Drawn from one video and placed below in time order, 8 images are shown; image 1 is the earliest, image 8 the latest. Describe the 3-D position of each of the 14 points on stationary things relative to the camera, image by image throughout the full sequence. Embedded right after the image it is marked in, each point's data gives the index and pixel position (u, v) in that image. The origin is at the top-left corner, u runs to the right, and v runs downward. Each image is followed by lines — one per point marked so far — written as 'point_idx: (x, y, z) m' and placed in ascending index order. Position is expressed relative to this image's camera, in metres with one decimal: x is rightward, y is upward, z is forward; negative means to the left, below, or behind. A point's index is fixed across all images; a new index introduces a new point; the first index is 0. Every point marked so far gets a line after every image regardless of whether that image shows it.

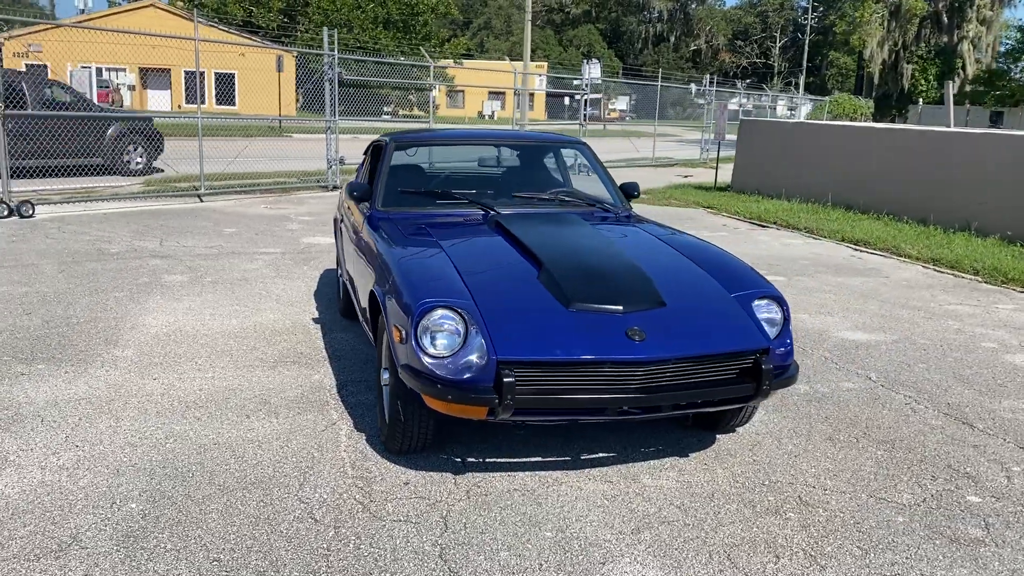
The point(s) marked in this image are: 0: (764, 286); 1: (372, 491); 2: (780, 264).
0: (+1.0, 0.0, +3.6) m
1: (-0.5, -0.8, +3.3) m
2: (+2.6, +0.2, +8.8) m
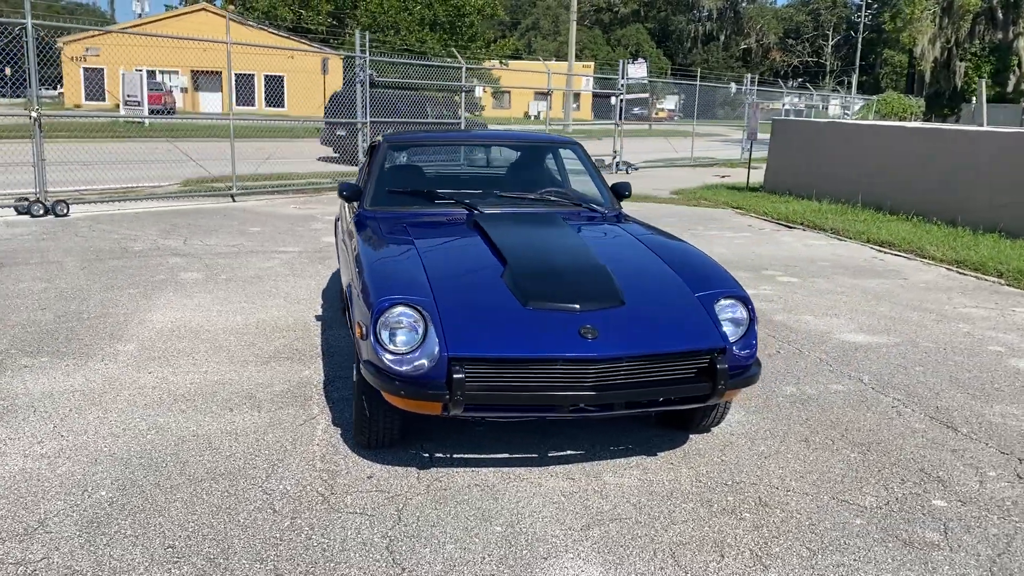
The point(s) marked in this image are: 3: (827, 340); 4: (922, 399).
0: (+0.9, 0.0, +3.6) m
1: (-0.7, -0.7, +3.3) m
2: (+2.8, +0.2, +8.7) m
3: (+2.0, -0.3, +5.7) m
4: (+2.1, -0.6, +4.5) m
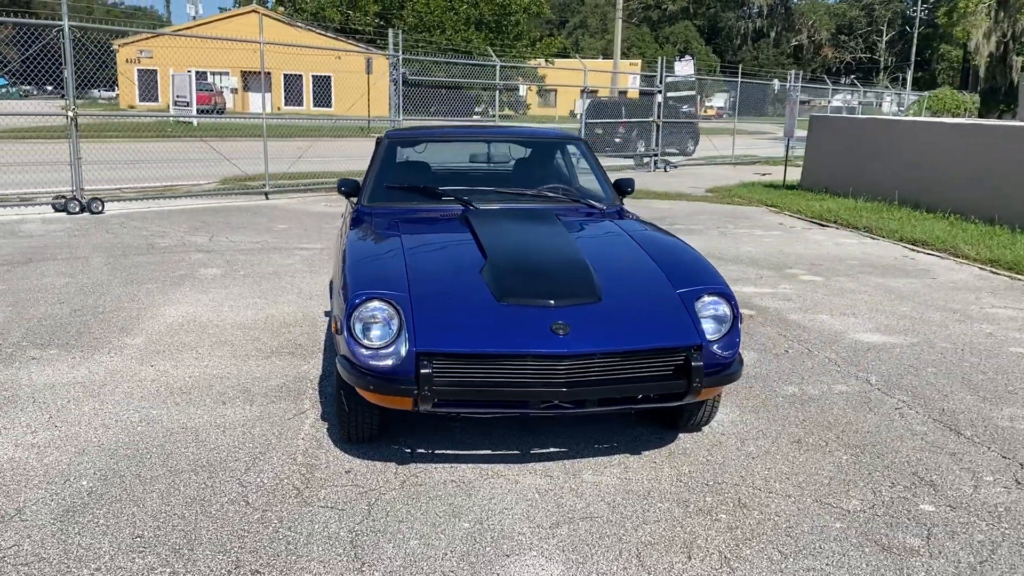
0: (+0.8, 0.0, +3.5) m
1: (-0.8, -0.7, +3.4) m
2: (+3.0, +0.2, +8.5) m
3: (+2.1, -0.3, +5.6) m
4: (+2.1, -0.6, +4.4) m
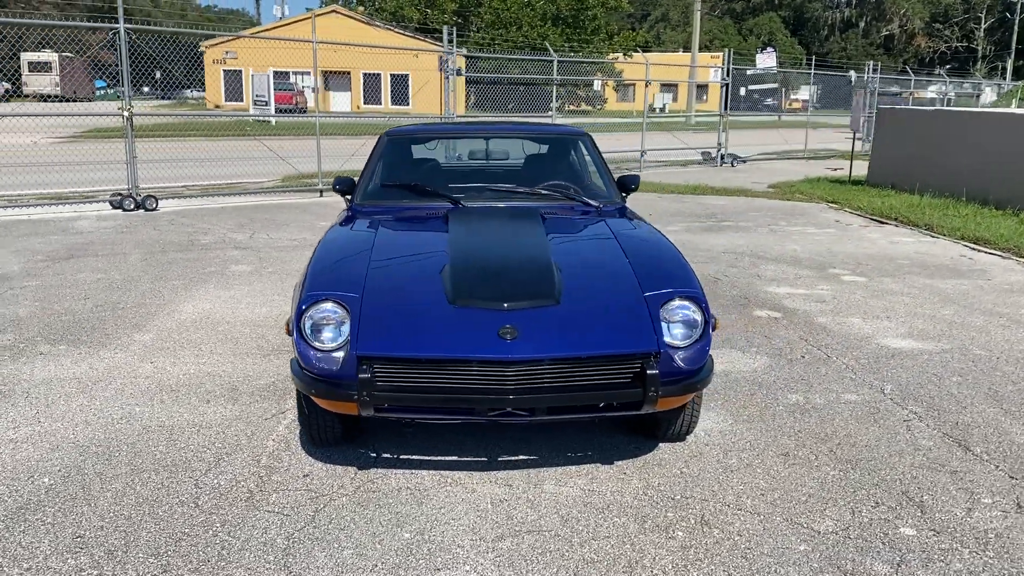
0: (+0.7, 0.0, +3.3) m
1: (-0.9, -0.7, +3.3) m
2: (+3.3, +0.2, +8.1) m
3: (+2.1, -0.3, +5.3) m
4: (+2.0, -0.6, +4.1) m
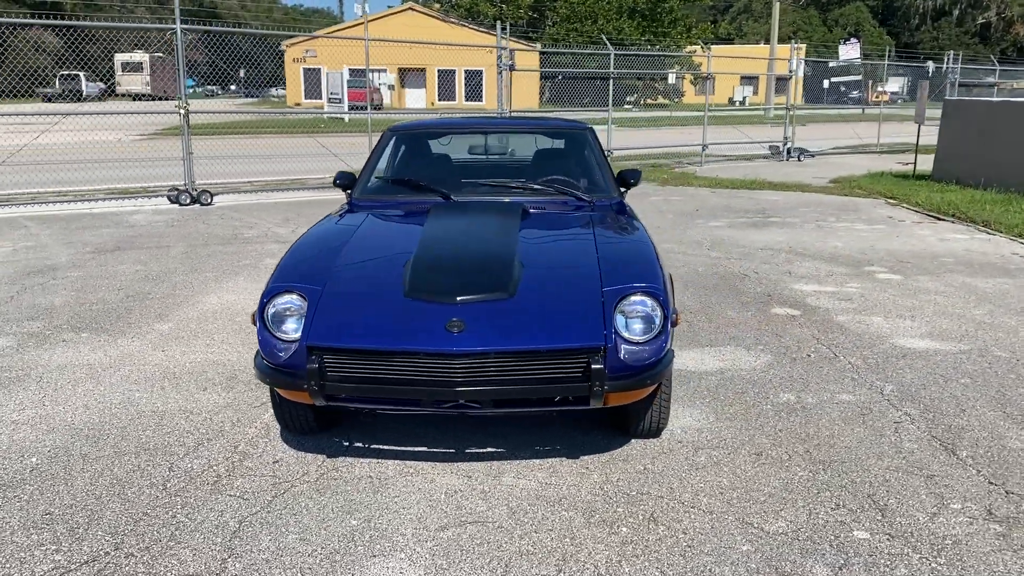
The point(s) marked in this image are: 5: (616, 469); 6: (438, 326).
0: (+0.5, 0.0, +3.3) m
1: (-1.1, -0.7, +3.4) m
2: (+3.5, +0.2, +7.8) m
3: (+2.1, -0.3, +5.1) m
4: (+1.9, -0.6, +4.0) m
5: (+0.4, -0.7, +3.4) m
6: (-0.2, -0.1, +3.0) m
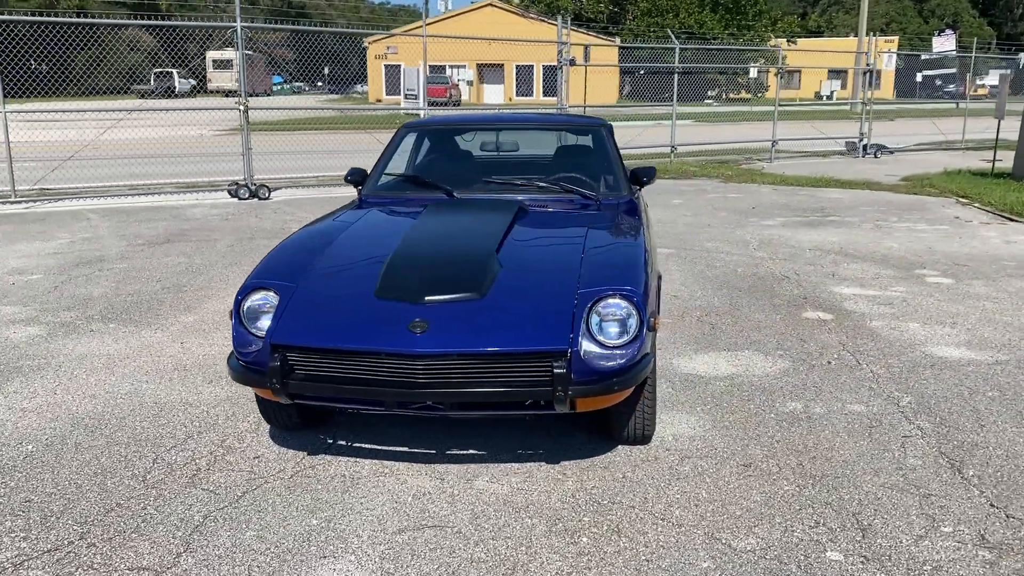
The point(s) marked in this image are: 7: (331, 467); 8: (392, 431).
0: (+0.4, 0.0, +3.2) m
1: (-1.1, -0.7, +3.5) m
2: (+3.8, +0.2, +7.4) m
3: (+2.2, -0.3, +4.9) m
4: (+1.9, -0.6, +3.7) m
5: (+0.3, -0.7, +3.3) m
6: (-0.4, -0.1, +3.0) m
7: (-0.7, -0.7, +3.4) m
8: (-0.5, -0.6, +3.7) m
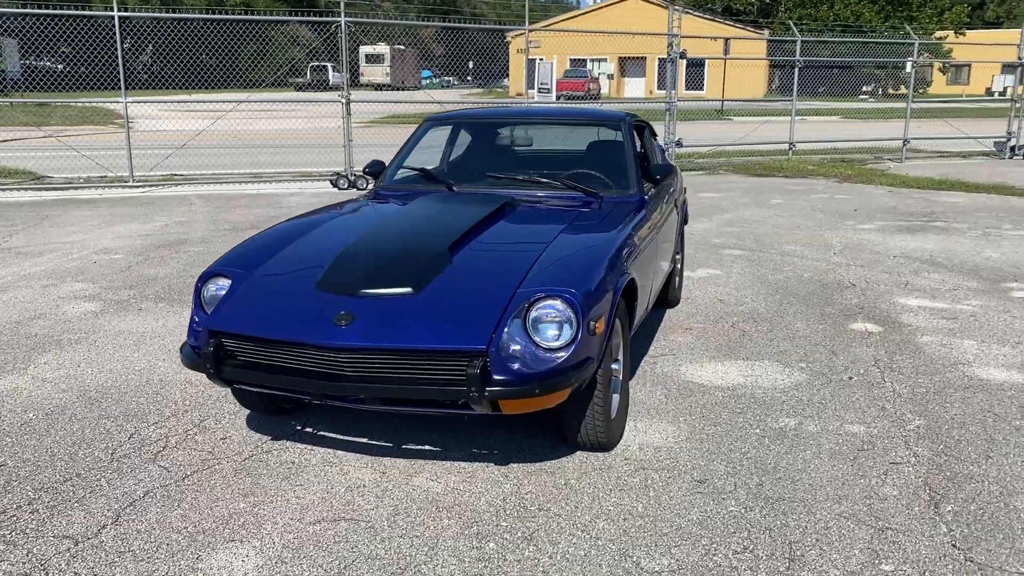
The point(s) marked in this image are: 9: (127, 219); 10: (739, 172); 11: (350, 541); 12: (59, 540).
0: (+0.2, 0.0, +3.1) m
1: (-1.3, -0.6, +3.6) m
2: (+4.3, +0.1, +6.7) m
3: (+2.2, -0.4, +4.5) m
4: (+1.7, -0.7, +3.4) m
5: (+0.1, -0.7, +3.2) m
6: (-0.6, -0.1, +3.0) m
7: (-0.9, -0.6, +3.5) m
8: (-0.6, -0.6, +3.7) m
9: (-4.0, +0.7, +9.3) m
10: (+3.8, +1.9, +15.0) m
11: (-0.5, -0.8, +2.8) m
12: (-1.4, -0.8, +2.8) m
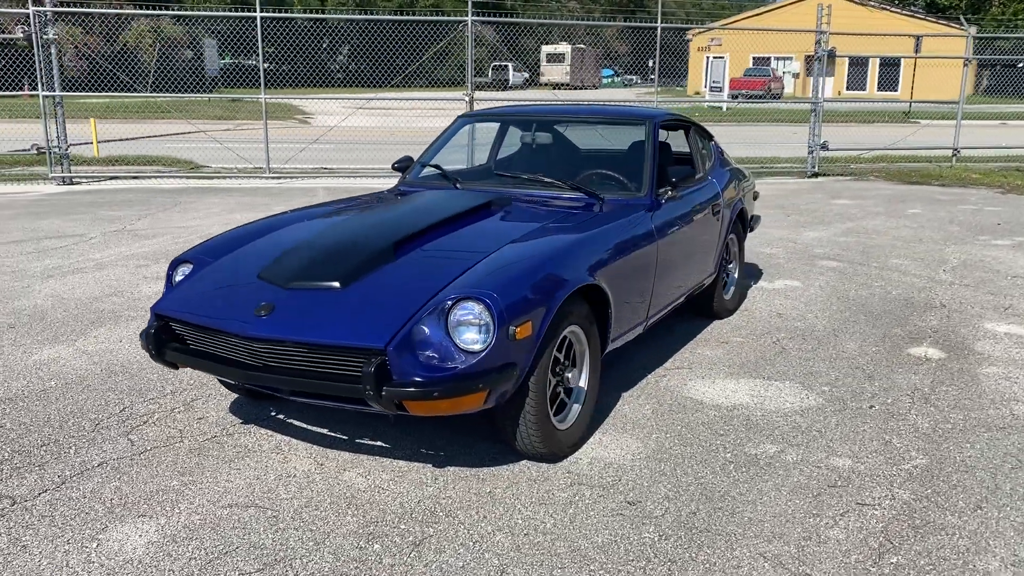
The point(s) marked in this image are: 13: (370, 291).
0: (0.0, 0.0, +3.0) m
1: (-1.5, -0.6, +3.8) m
2: (+4.6, -0.1, +5.8) m
3: (+2.2, -0.5, +4.0) m
4: (+1.4, -0.7, +3.0) m
5: (-0.2, -0.7, +3.1) m
6: (-0.9, -0.1, +3.1) m
7: (-1.1, -0.6, +3.6) m
8: (-0.8, -0.5, +3.8) m
9: (-2.9, +0.9, +9.9) m
10: (+5.9, +1.7, +13.9) m
11: (-0.8, -0.8, +2.8) m
12: (-1.7, -0.7, +3.0) m
13: (-0.5, 0.0, +3.0) m
